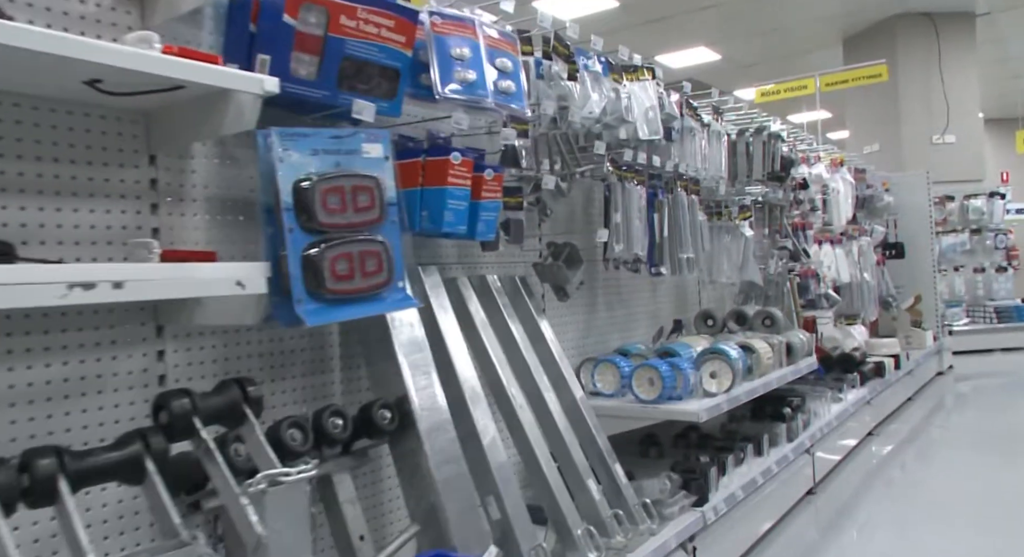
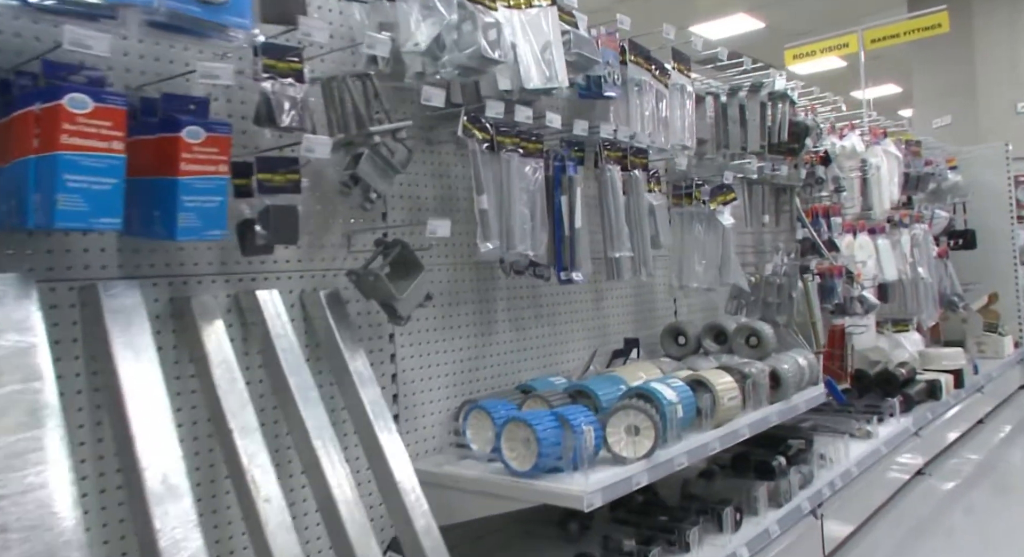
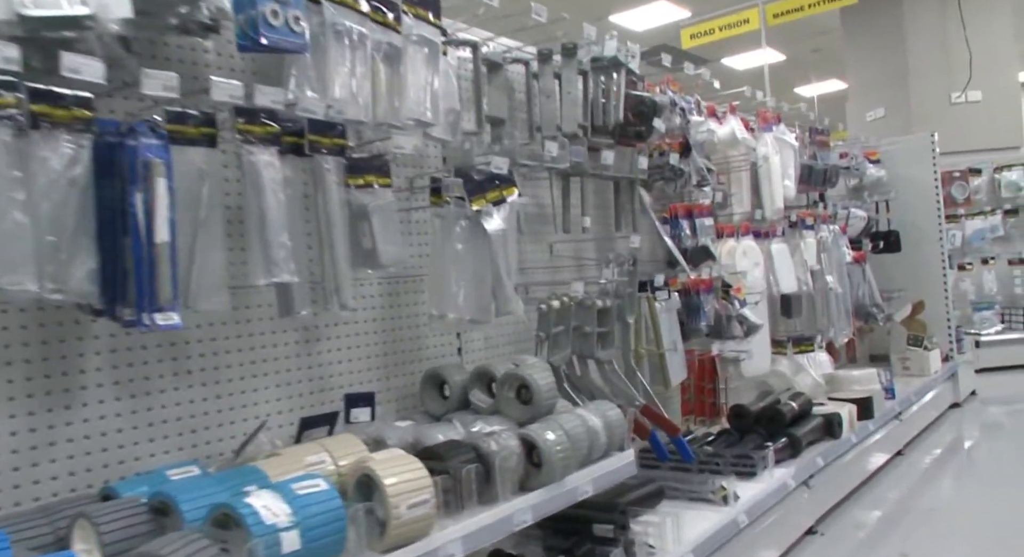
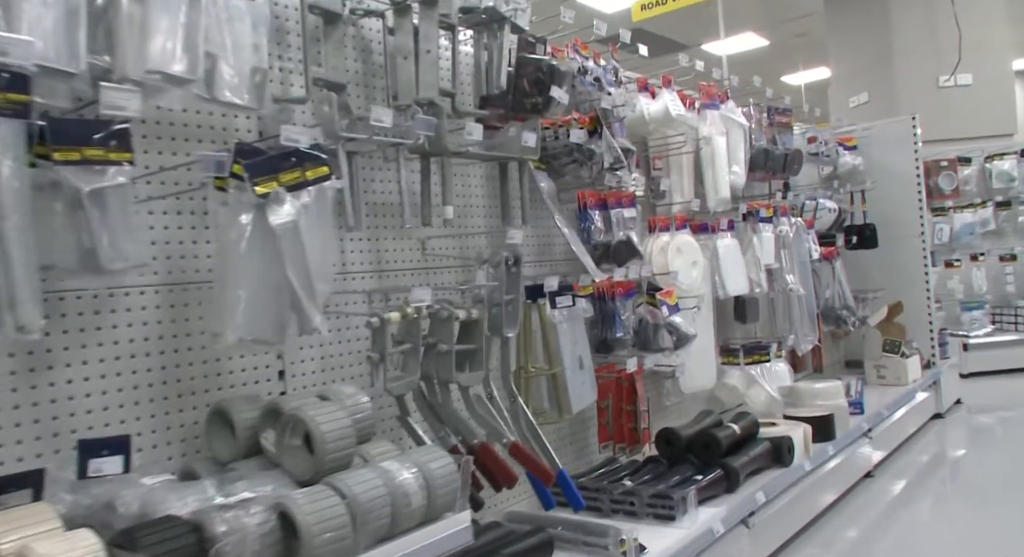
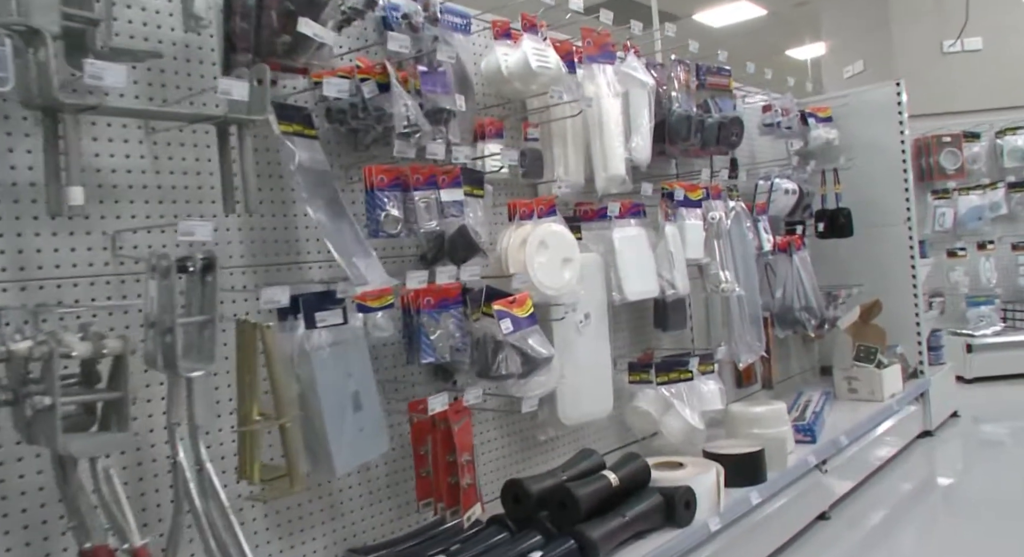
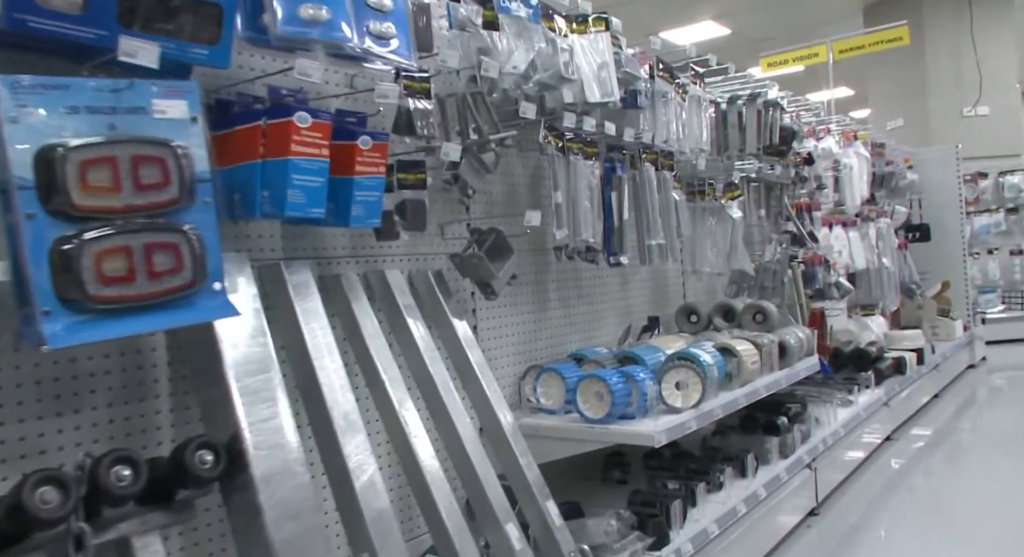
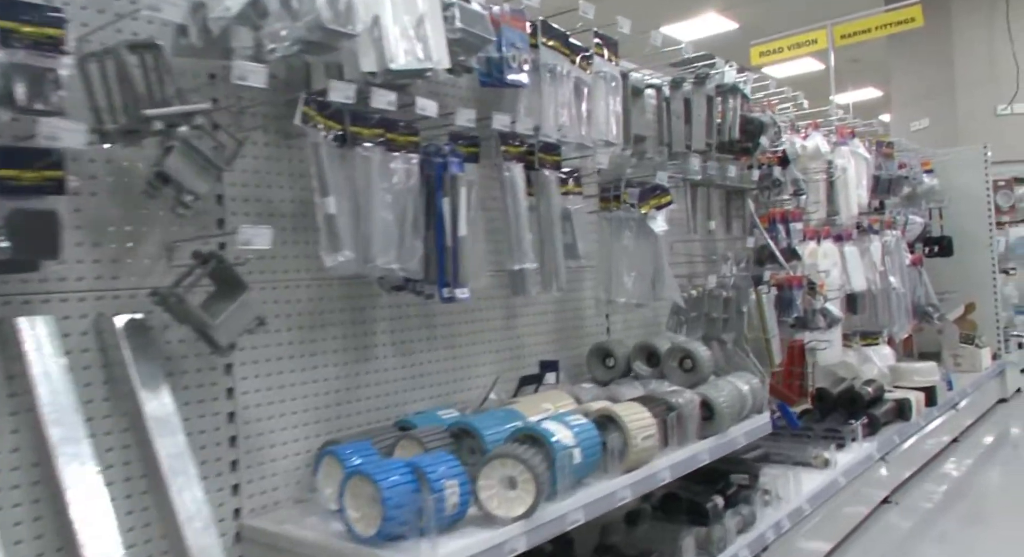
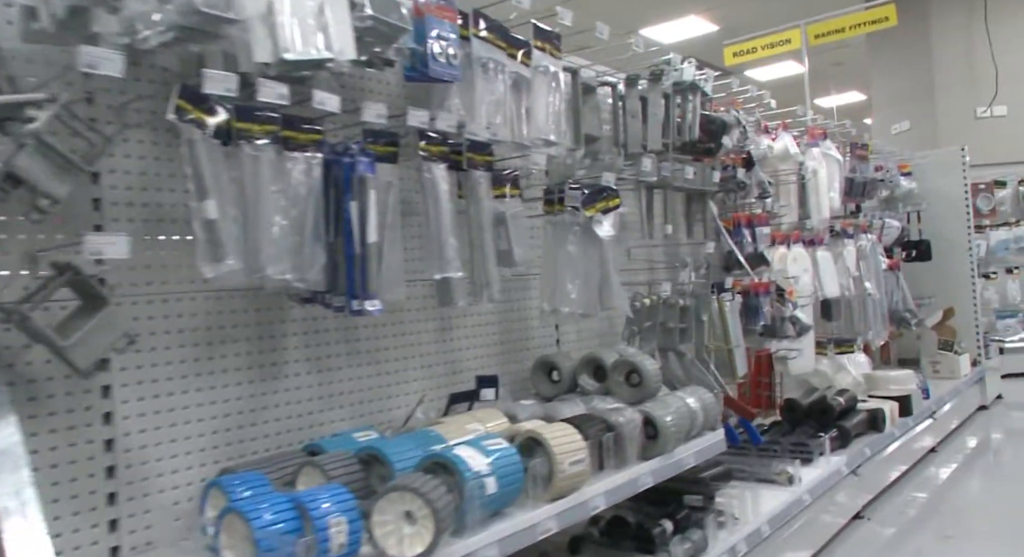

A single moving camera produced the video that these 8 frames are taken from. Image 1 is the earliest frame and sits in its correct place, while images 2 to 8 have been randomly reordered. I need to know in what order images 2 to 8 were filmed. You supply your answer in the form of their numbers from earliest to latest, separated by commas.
6, 2, 7, 8, 3, 4, 5
